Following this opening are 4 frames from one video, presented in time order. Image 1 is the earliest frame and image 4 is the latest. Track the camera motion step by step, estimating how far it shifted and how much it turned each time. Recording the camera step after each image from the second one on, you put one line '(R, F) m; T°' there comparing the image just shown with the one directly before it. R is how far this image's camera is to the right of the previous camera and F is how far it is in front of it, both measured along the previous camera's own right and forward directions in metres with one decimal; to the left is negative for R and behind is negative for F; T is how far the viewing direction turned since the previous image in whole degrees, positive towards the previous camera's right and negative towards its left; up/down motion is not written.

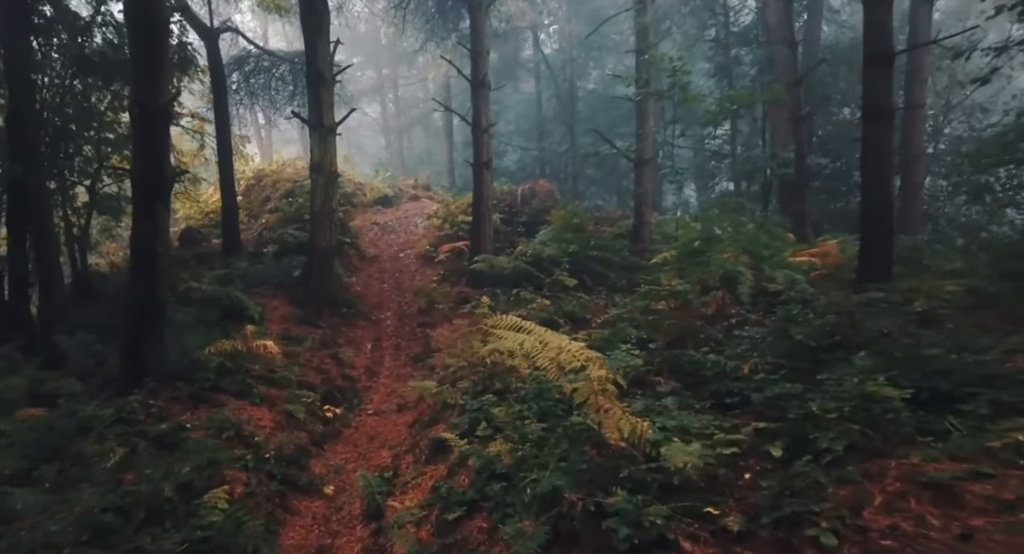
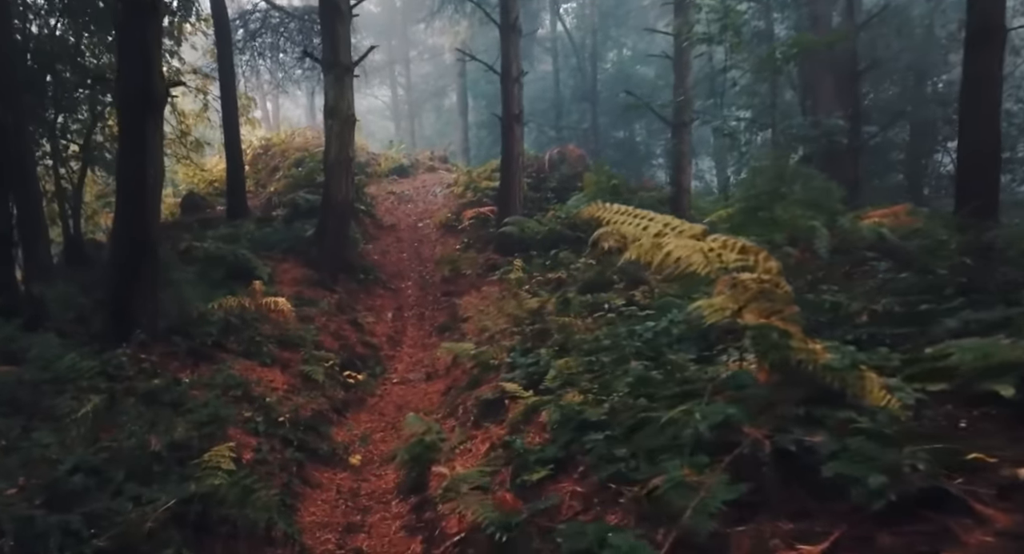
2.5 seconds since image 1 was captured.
(-0.5, +1.5) m; 0°
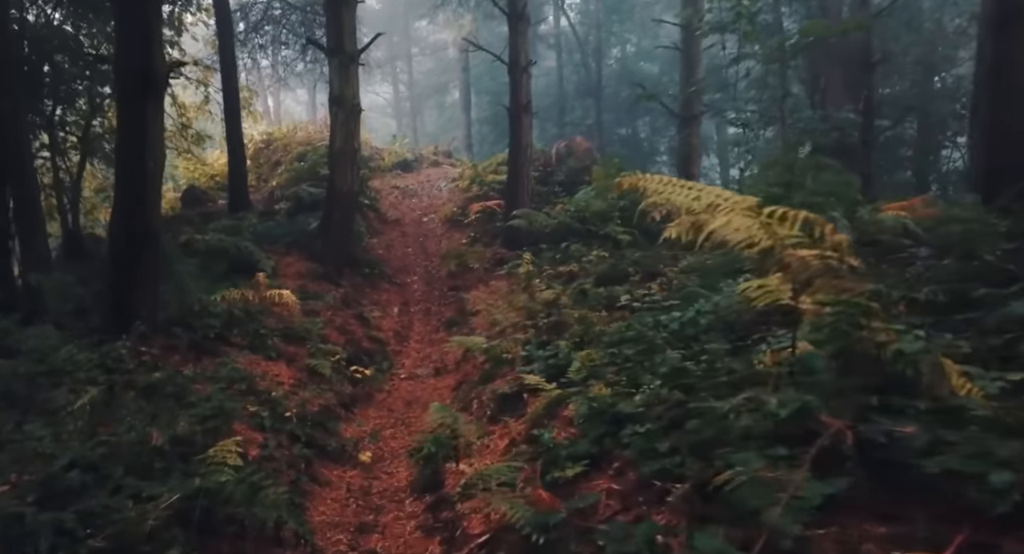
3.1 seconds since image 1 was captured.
(-0.1, +0.3) m; 0°
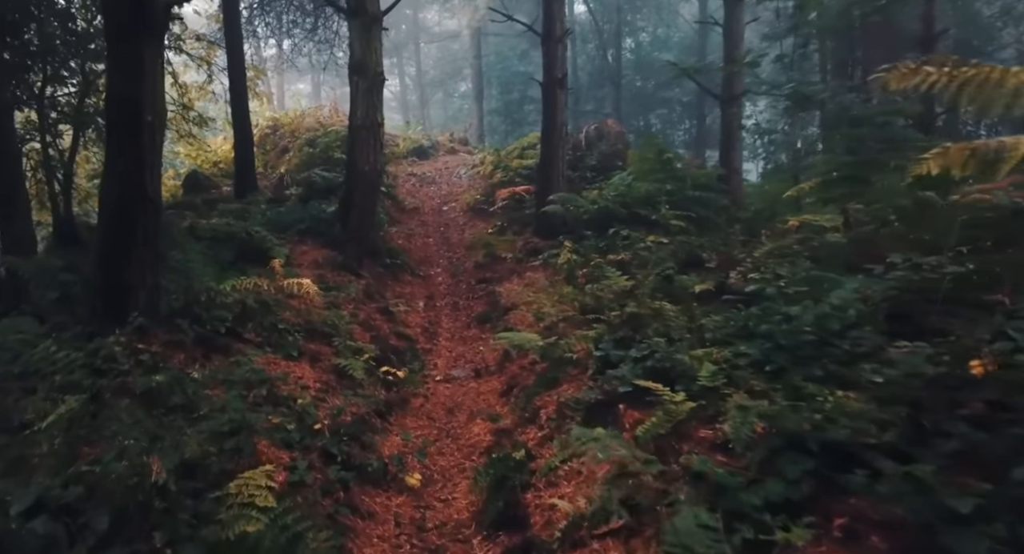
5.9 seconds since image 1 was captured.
(-0.6, +1.3) m; 0°
